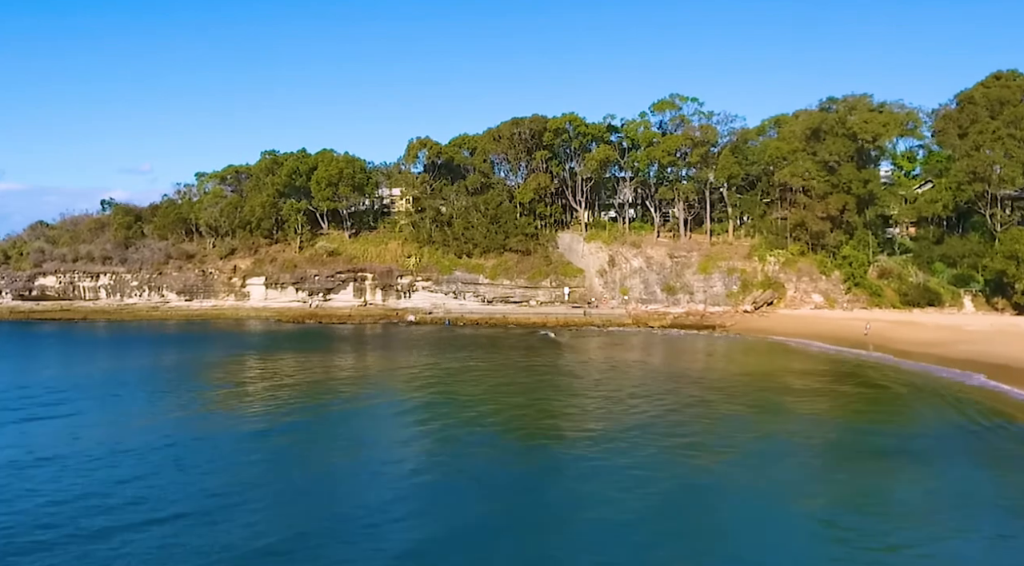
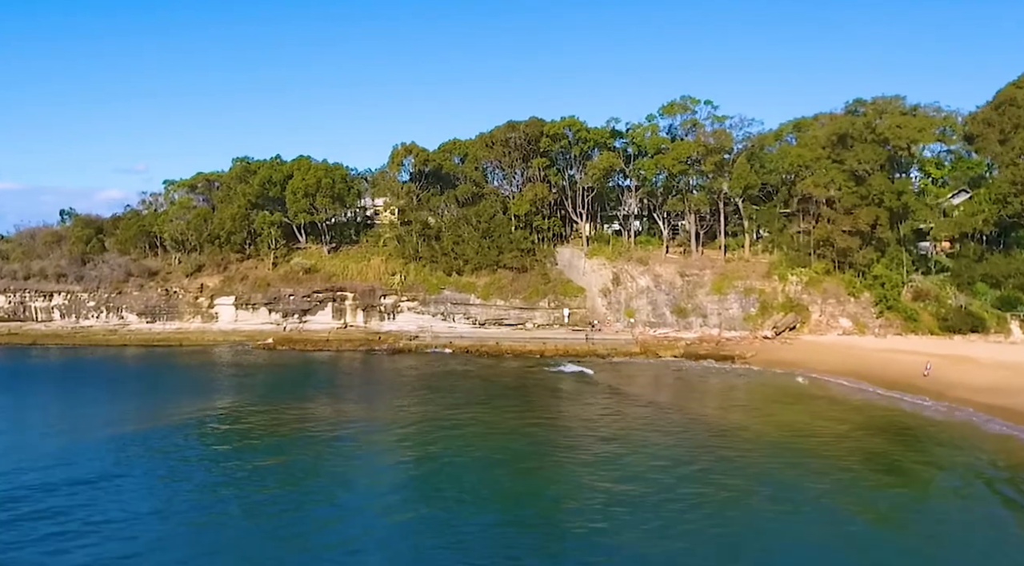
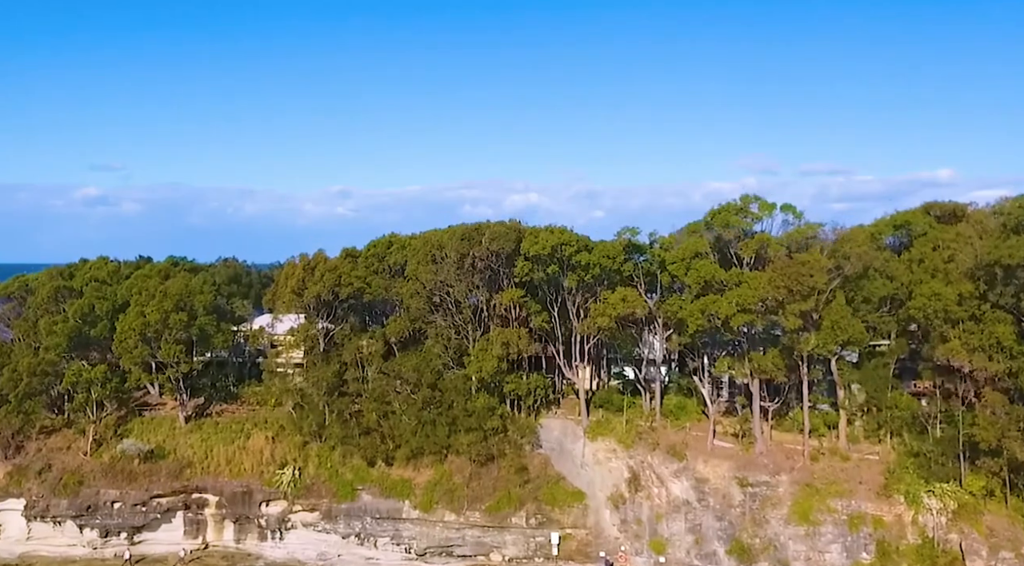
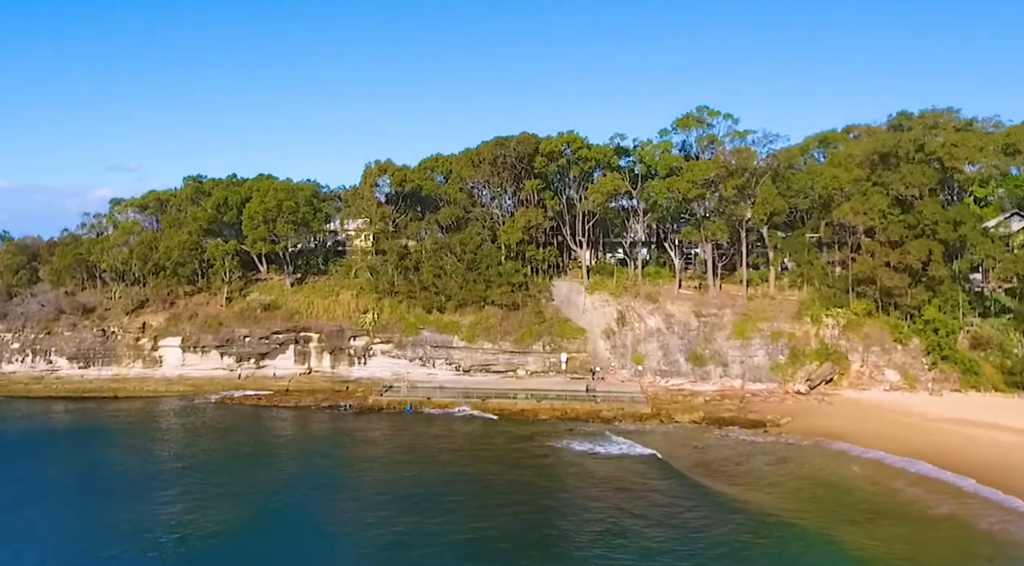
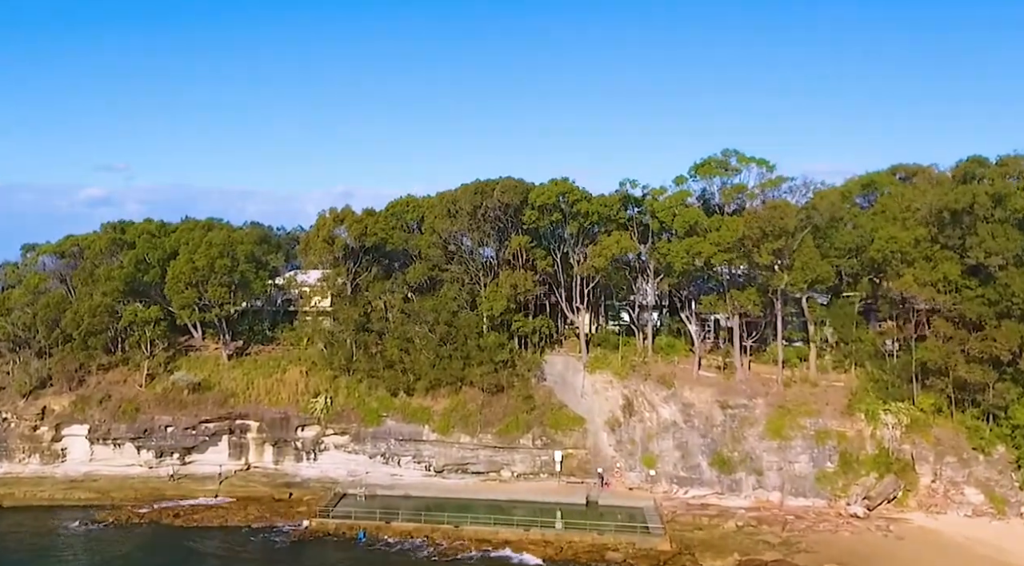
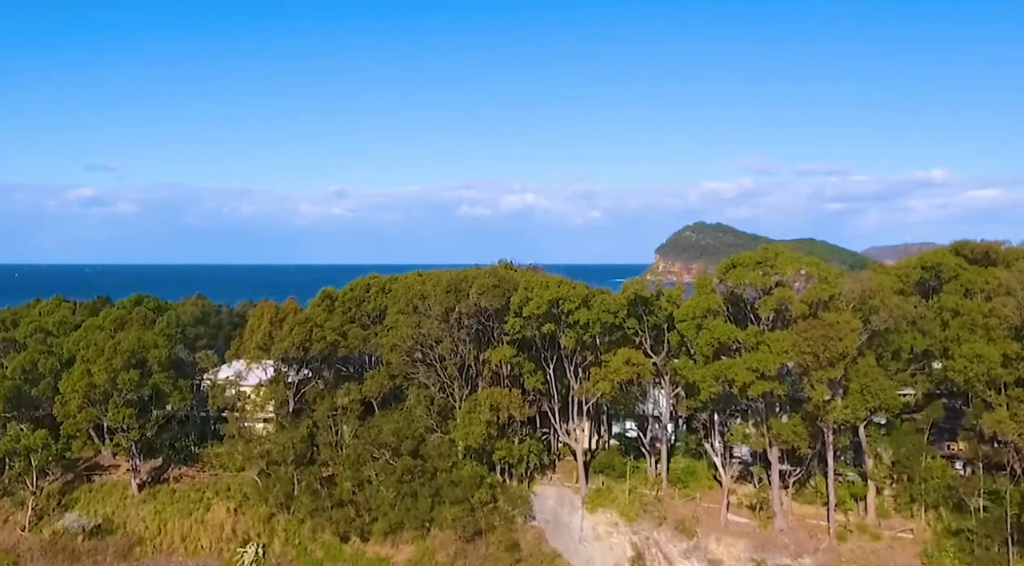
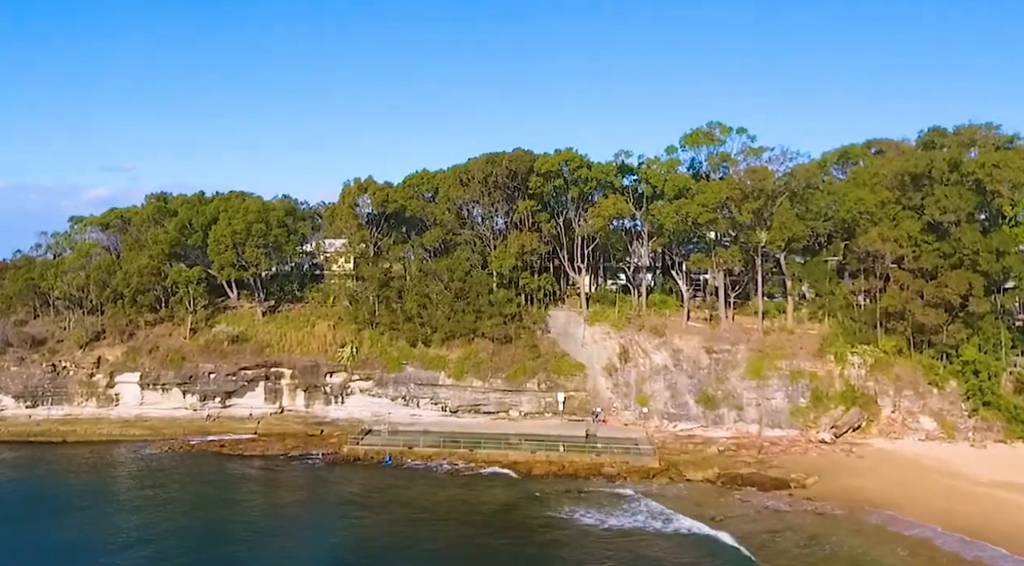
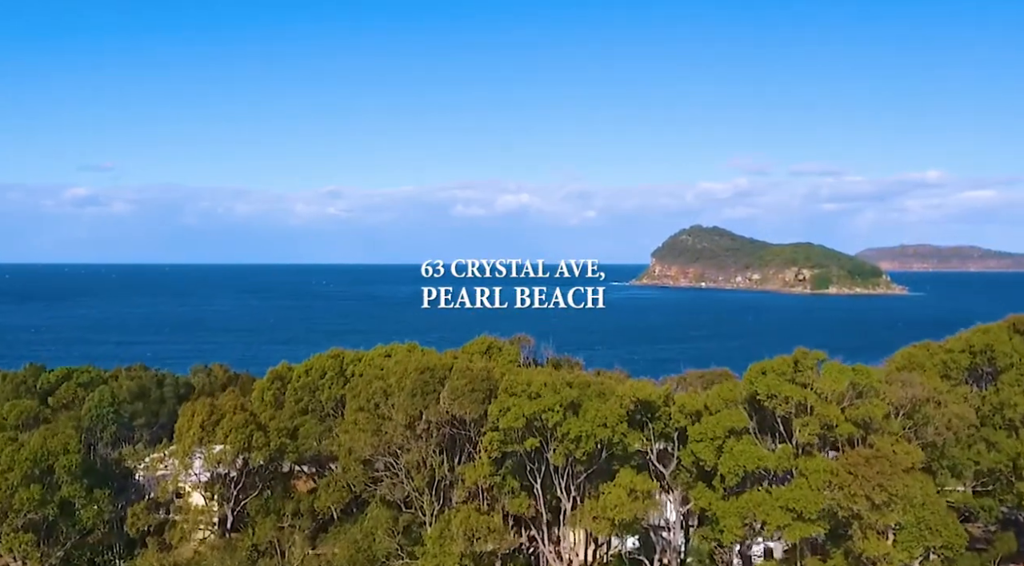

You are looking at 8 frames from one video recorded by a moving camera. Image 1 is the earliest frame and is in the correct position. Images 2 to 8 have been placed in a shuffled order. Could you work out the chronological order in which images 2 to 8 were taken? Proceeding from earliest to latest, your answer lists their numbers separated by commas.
2, 4, 7, 5, 3, 6, 8
